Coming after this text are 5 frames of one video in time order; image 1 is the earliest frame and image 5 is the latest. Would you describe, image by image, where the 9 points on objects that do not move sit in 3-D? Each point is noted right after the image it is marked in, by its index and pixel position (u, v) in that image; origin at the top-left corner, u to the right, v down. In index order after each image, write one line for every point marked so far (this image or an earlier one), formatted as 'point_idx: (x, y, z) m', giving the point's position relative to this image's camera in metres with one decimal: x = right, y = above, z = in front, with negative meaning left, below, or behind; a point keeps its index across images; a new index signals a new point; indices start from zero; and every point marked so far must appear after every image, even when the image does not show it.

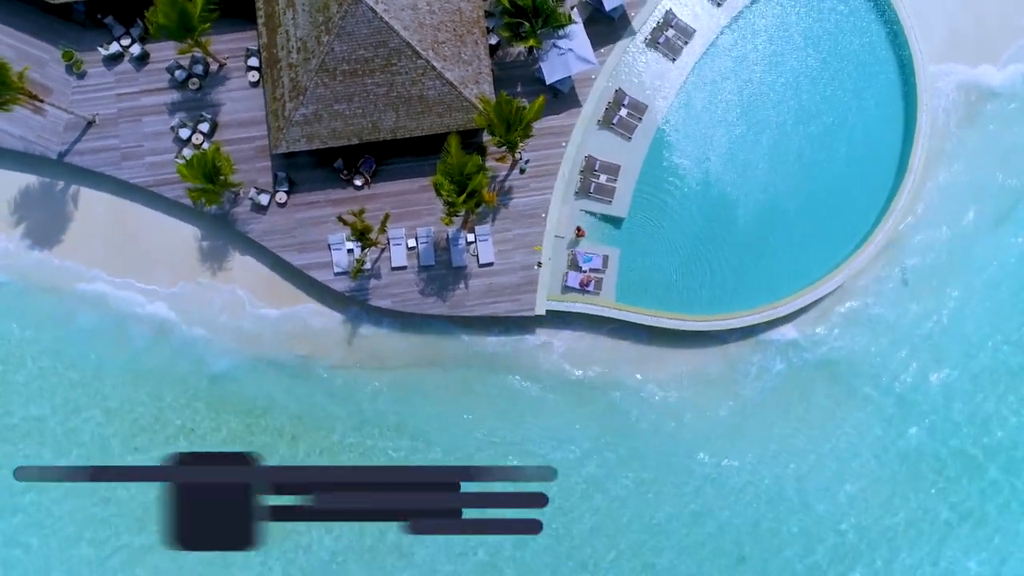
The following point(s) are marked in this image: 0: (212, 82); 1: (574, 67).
0: (-7.1, +4.9, +15.3) m
1: (+1.4, +5.0, +14.5) m
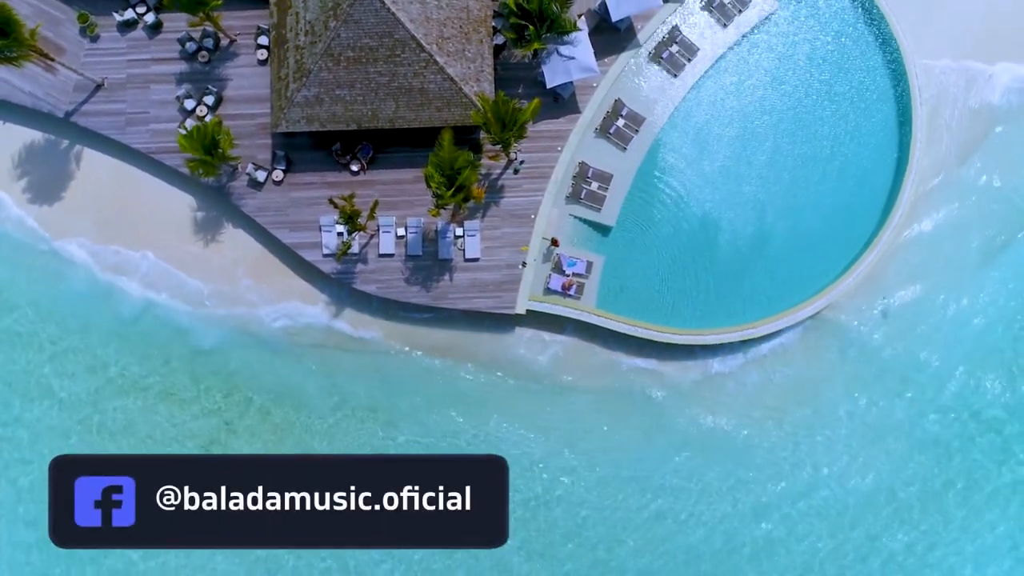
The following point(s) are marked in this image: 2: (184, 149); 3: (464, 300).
0: (-7.0, +5.6, +15.5) m
1: (+1.5, +5.0, +15.0) m
2: (-7.3, +3.1, +14.1) m
3: (-1.3, -0.4, +15.5) m
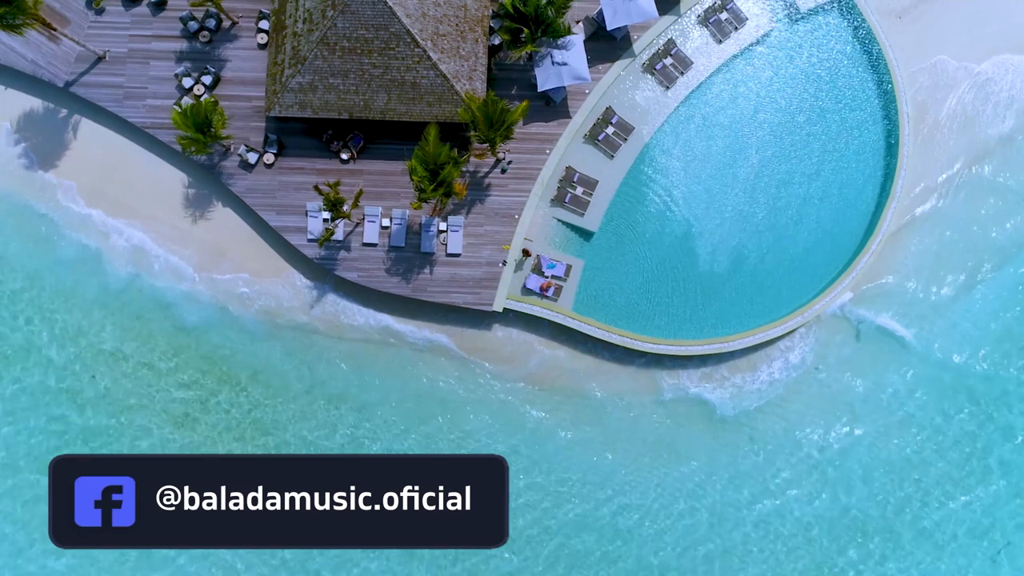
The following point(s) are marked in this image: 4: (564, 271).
0: (-7.1, +6.2, +15.7) m
1: (+1.3, +5.0, +15.5) m
2: (-7.5, +3.6, +14.3) m
3: (-1.8, -0.2, +15.9) m
4: (+1.3, +0.4, +16.0) m
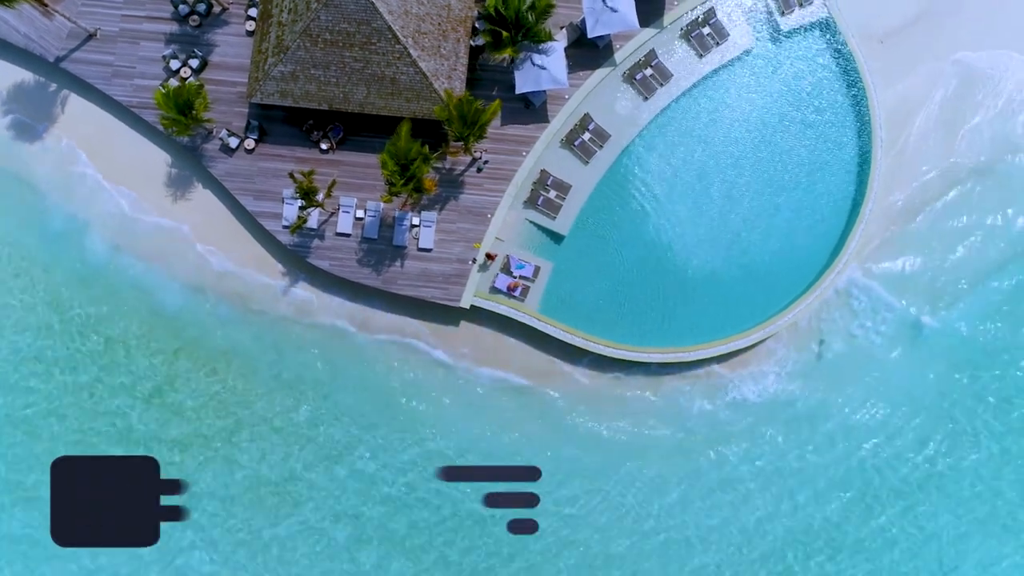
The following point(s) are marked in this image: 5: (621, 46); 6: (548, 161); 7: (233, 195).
0: (-7.6, +6.6, +16.0) m
1: (+0.8, +5.2, +16.2) m
2: (-8.0, +4.1, +14.6) m
3: (-2.5, +0.1, +16.4) m
4: (+0.6, +0.5, +16.7) m
5: (+2.7, +6.5, +17.3) m
6: (+0.9, +3.4, +17.1) m
7: (-7.1, +2.4, +16.3) m
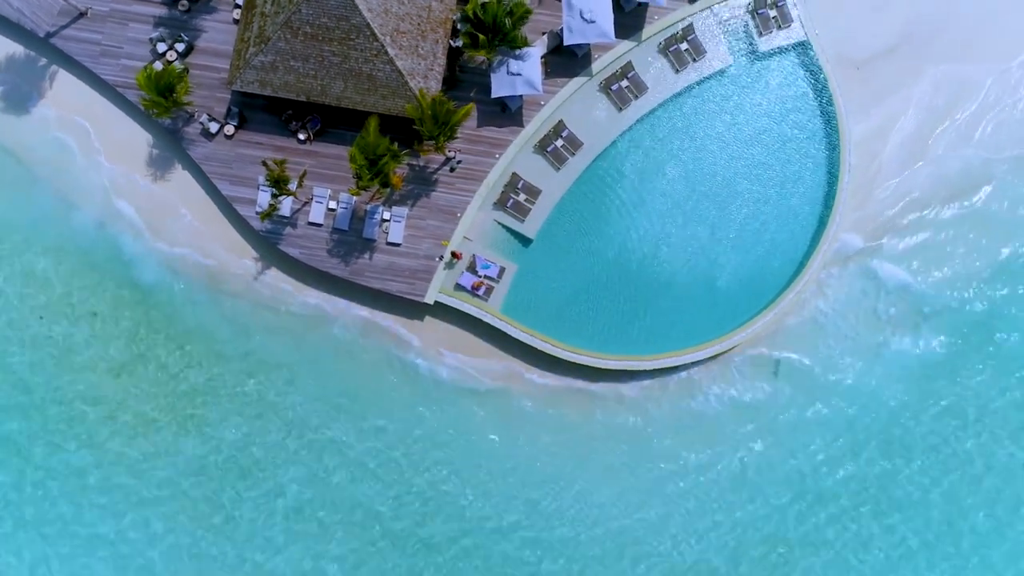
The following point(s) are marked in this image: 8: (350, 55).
0: (-8.1, +7.1, +16.4) m
1: (+0.2, +5.3, +17.0) m
2: (-8.6, +4.7, +14.9) m
3: (-3.4, +0.4, +17.0) m
4: (-0.3, +0.7, +17.5) m
5: (+2.1, +6.5, +18.3) m
6: (+0.2, +3.6, +17.9) m
7: (-7.8, +2.9, +16.7) m
8: (-3.8, +5.7, +15.8) m
